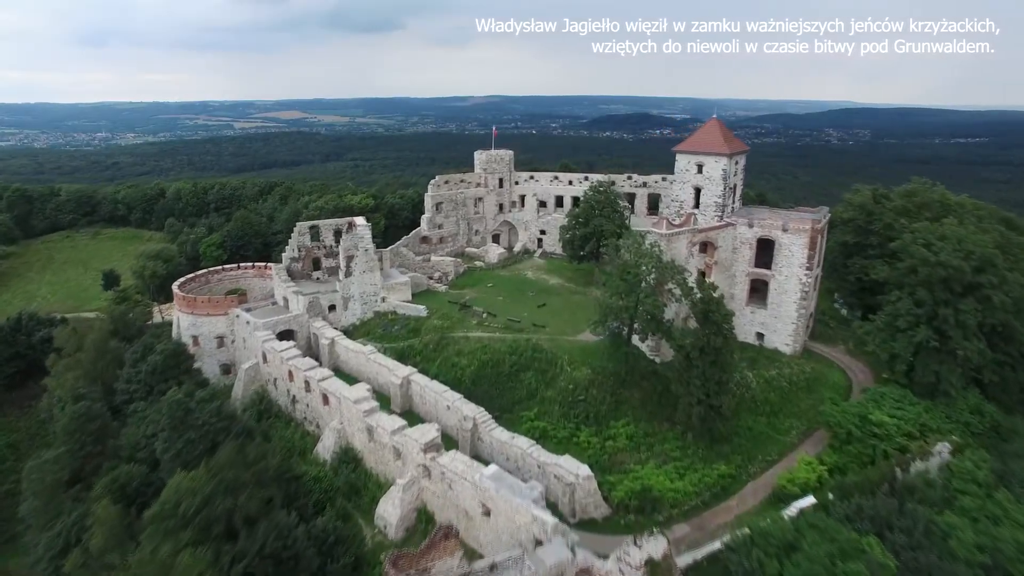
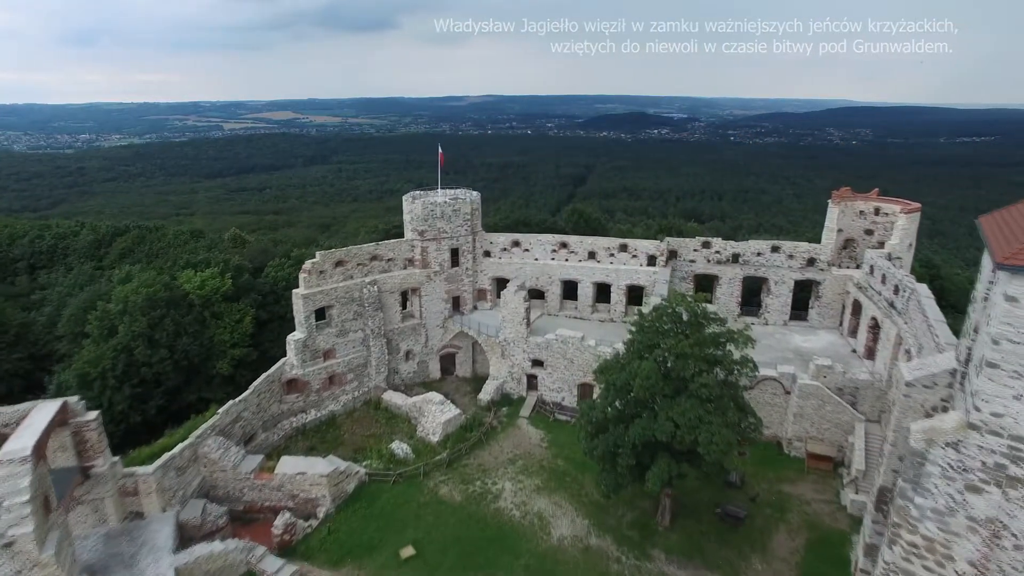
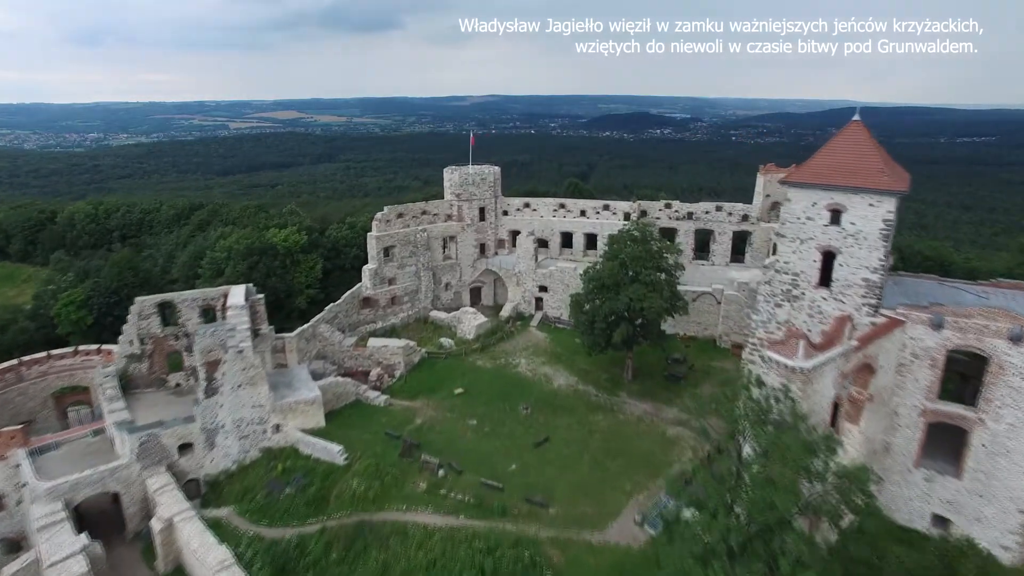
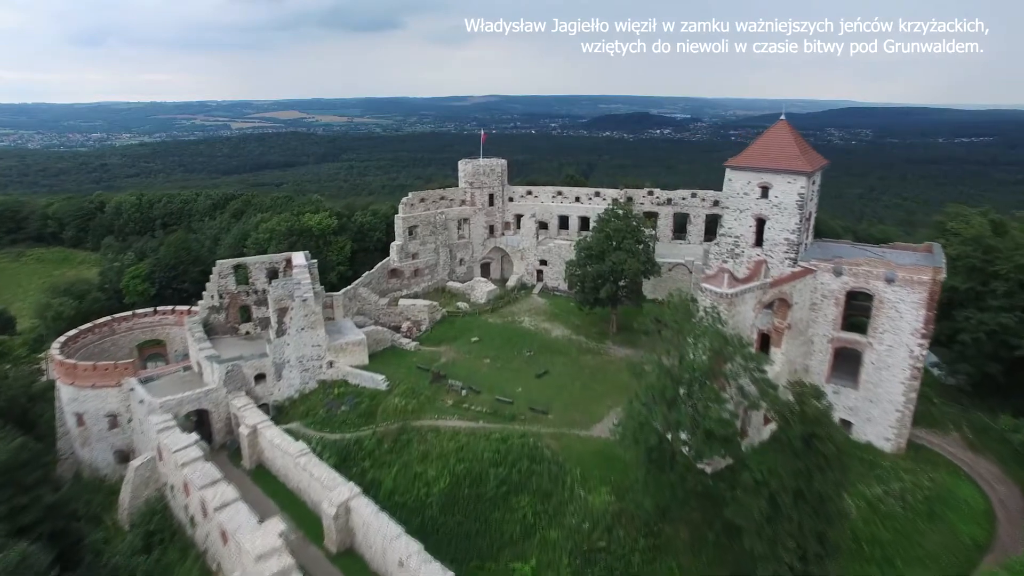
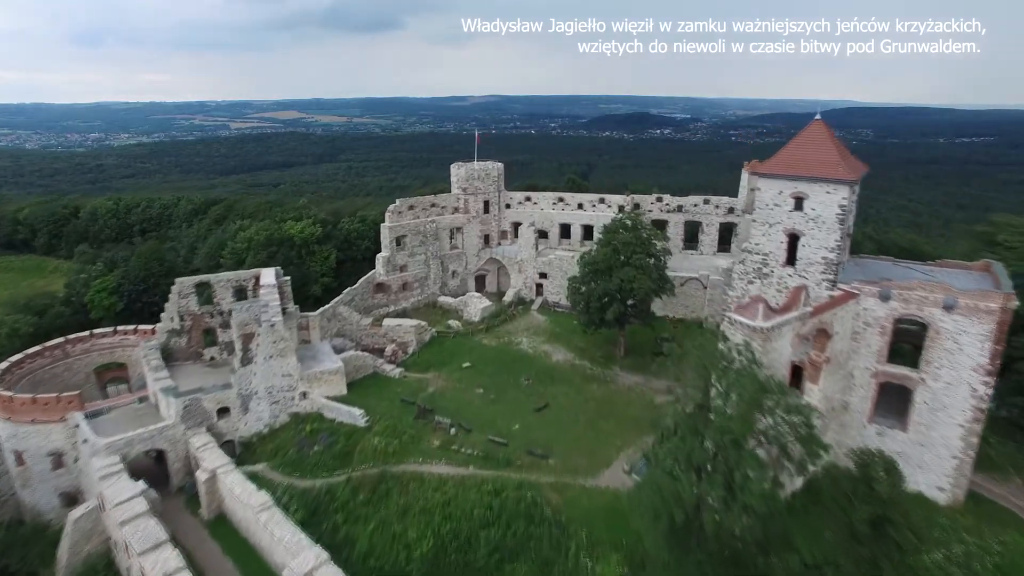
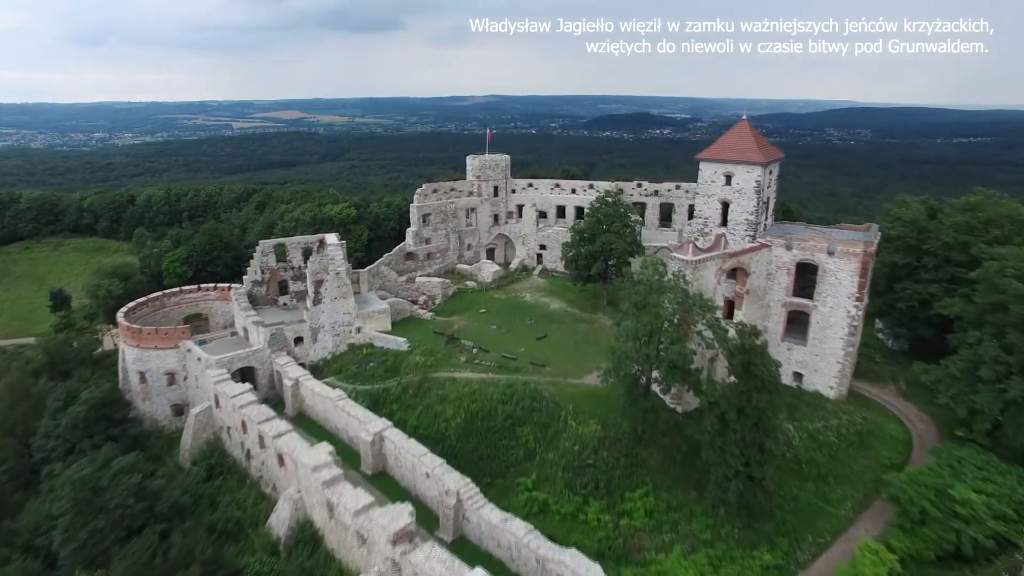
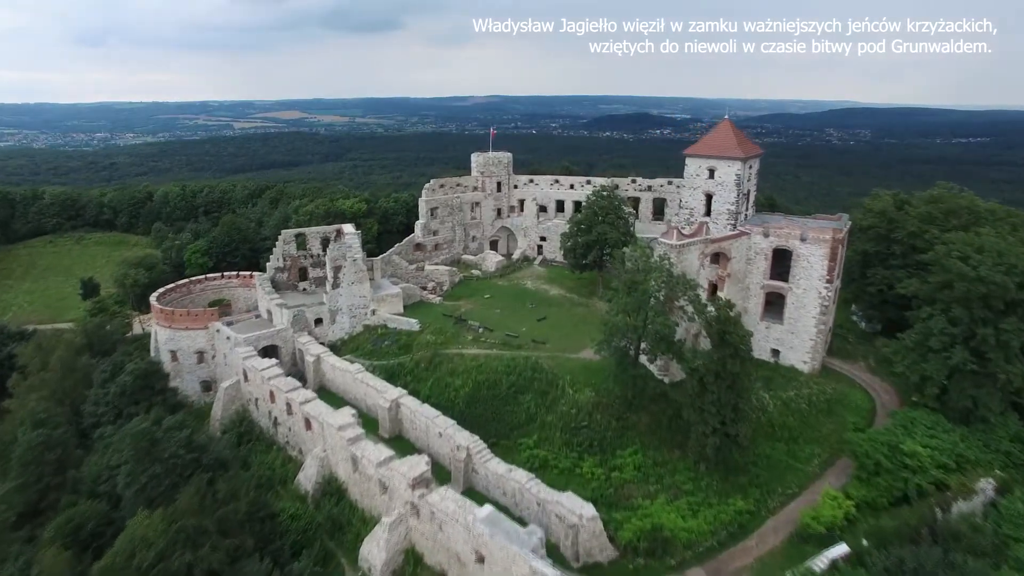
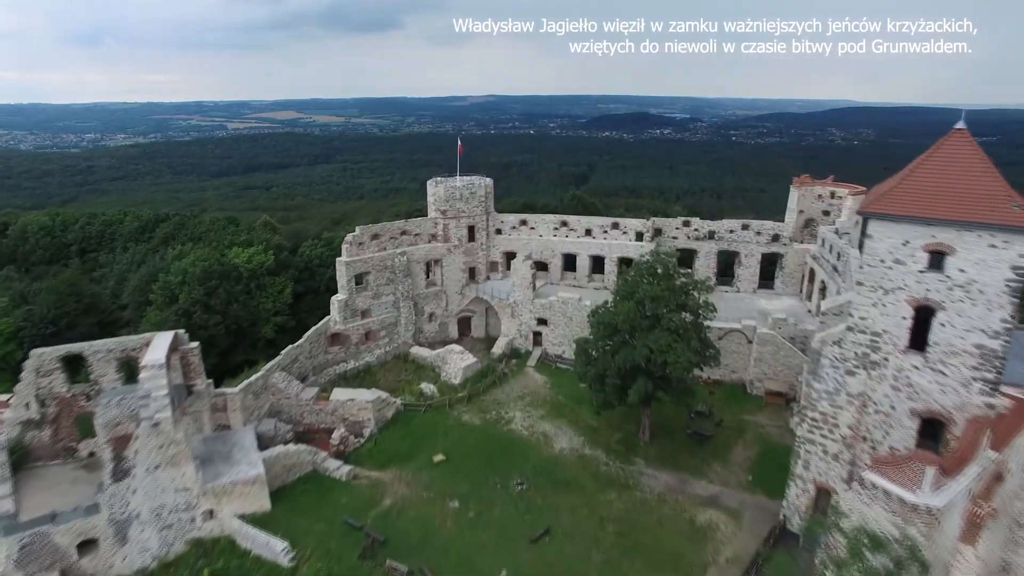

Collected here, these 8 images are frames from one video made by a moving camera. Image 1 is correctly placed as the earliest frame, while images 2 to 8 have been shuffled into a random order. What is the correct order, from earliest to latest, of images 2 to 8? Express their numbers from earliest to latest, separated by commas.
7, 6, 4, 5, 3, 8, 2
